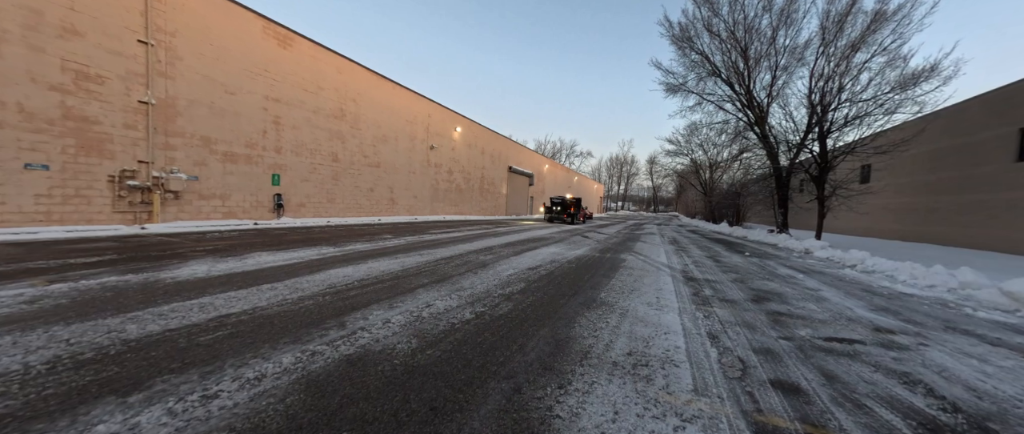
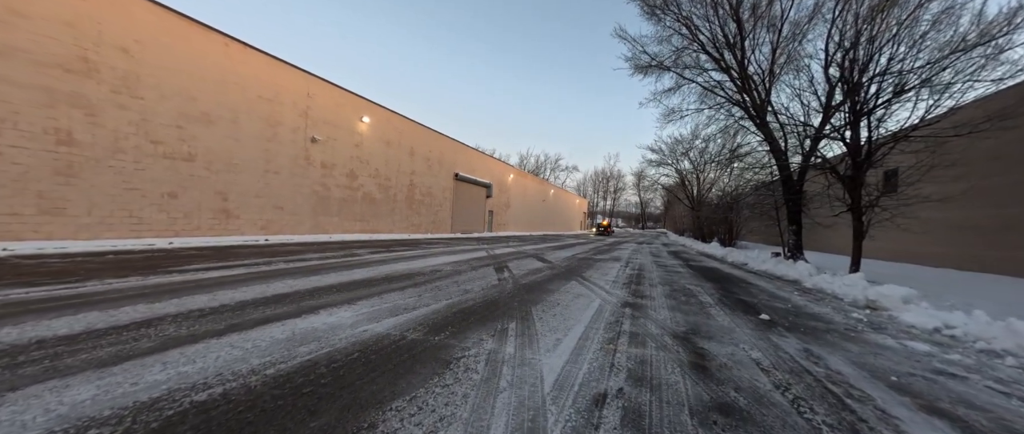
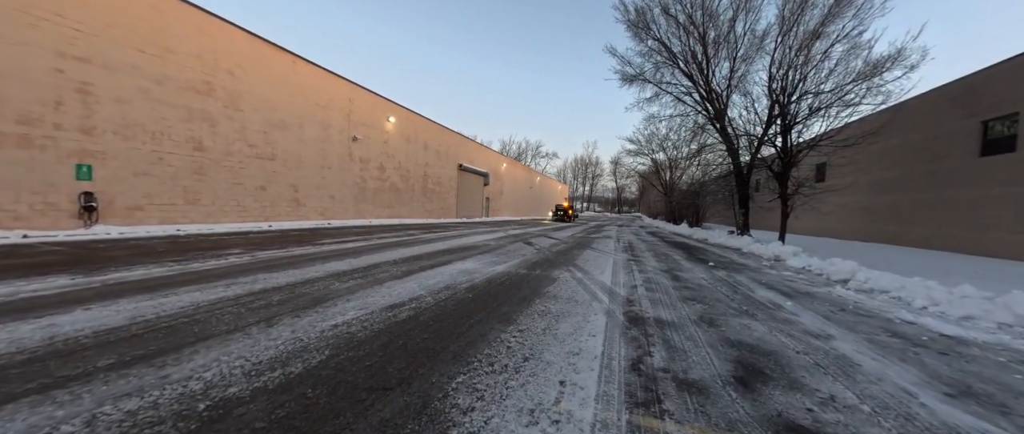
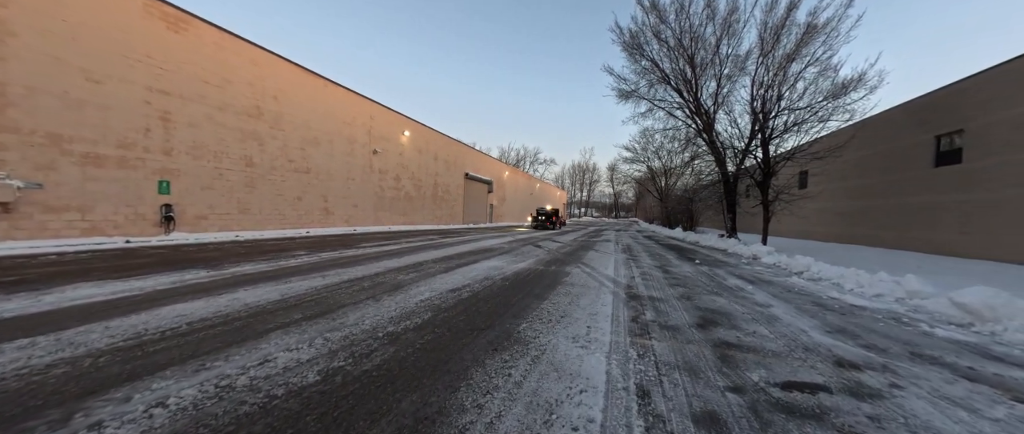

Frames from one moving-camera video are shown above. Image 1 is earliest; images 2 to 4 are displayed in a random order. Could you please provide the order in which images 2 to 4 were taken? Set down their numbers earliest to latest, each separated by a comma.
4, 3, 2
